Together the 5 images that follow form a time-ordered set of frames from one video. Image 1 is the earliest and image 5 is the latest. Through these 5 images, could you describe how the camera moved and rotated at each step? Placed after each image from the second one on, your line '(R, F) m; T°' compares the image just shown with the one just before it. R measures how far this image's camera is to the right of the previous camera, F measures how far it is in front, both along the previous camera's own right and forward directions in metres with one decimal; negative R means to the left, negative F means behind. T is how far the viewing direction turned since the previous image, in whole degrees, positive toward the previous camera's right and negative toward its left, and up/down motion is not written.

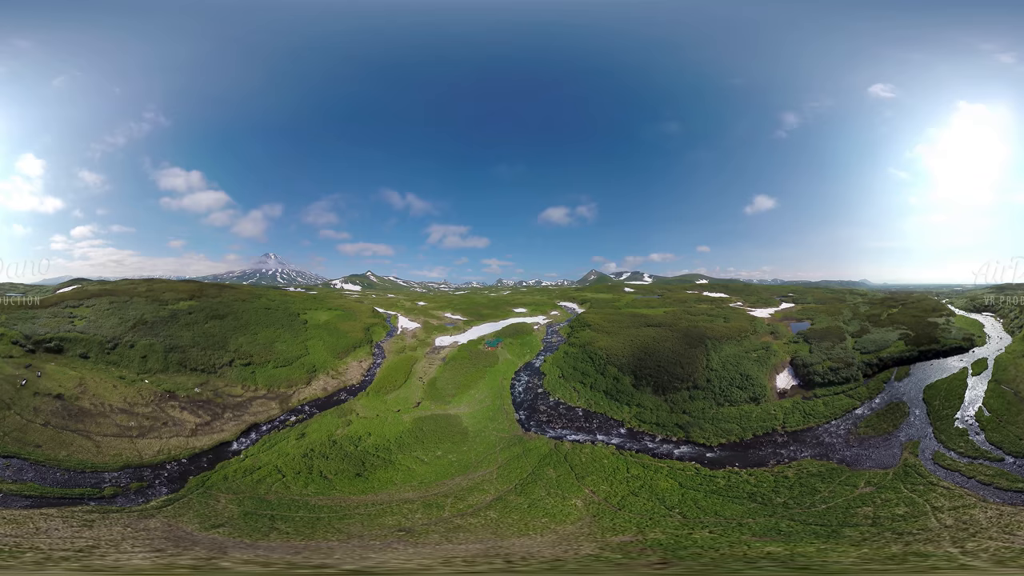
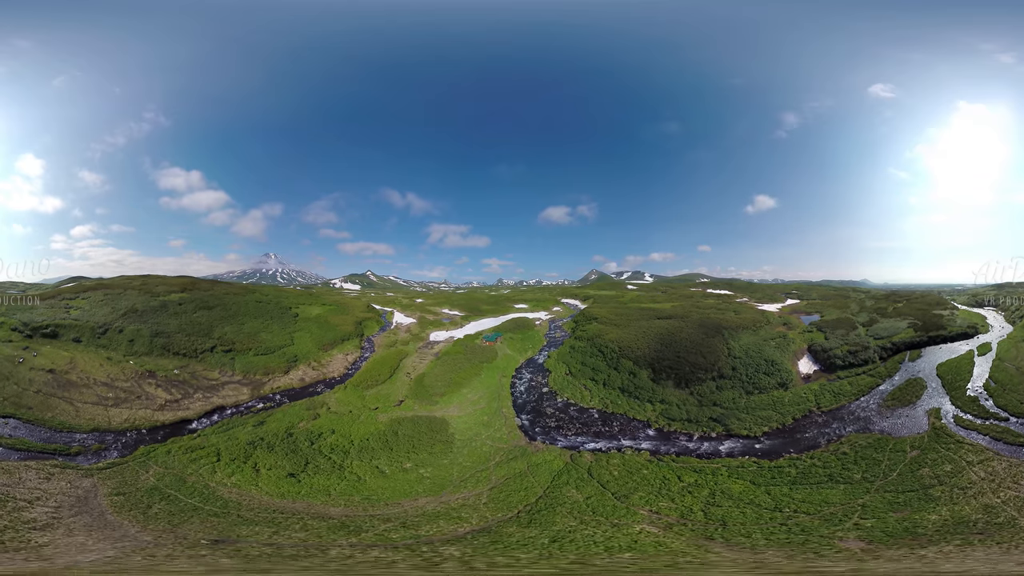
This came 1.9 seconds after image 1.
(0.0, +3.6) m; 0°
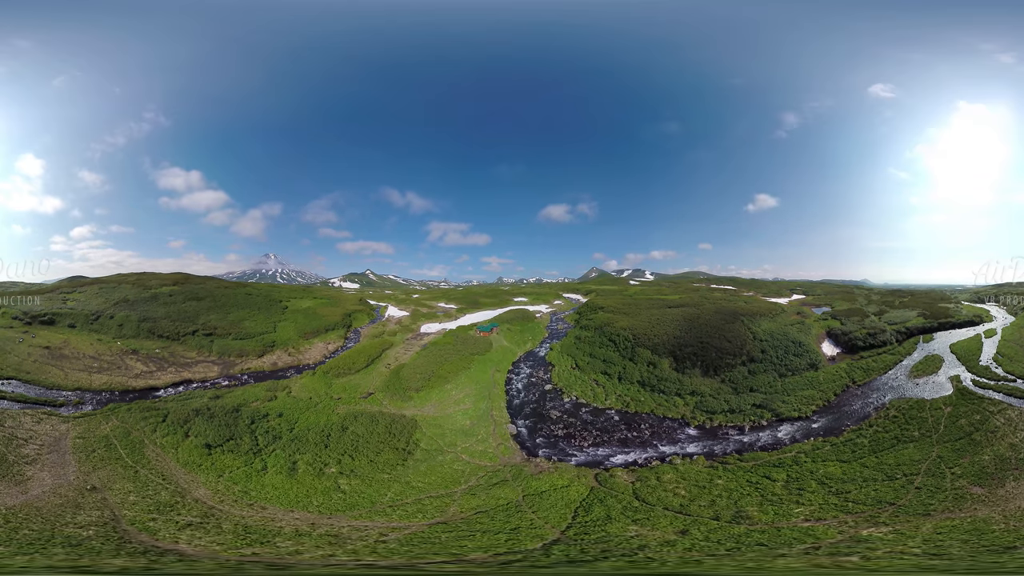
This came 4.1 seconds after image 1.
(+0.3, +4.5) m; 0°
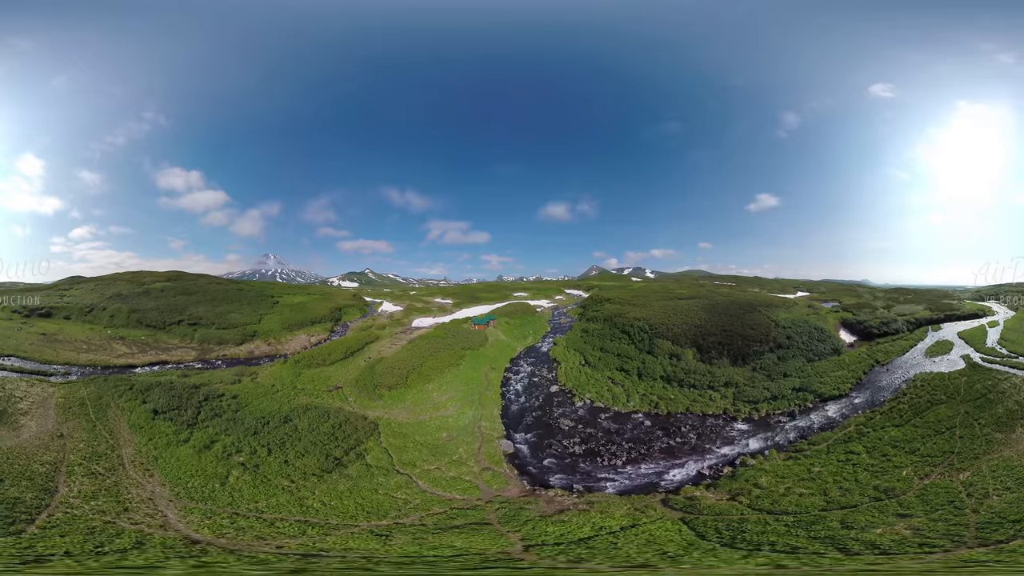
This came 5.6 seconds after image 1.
(+0.1, +3.5) m; 0°
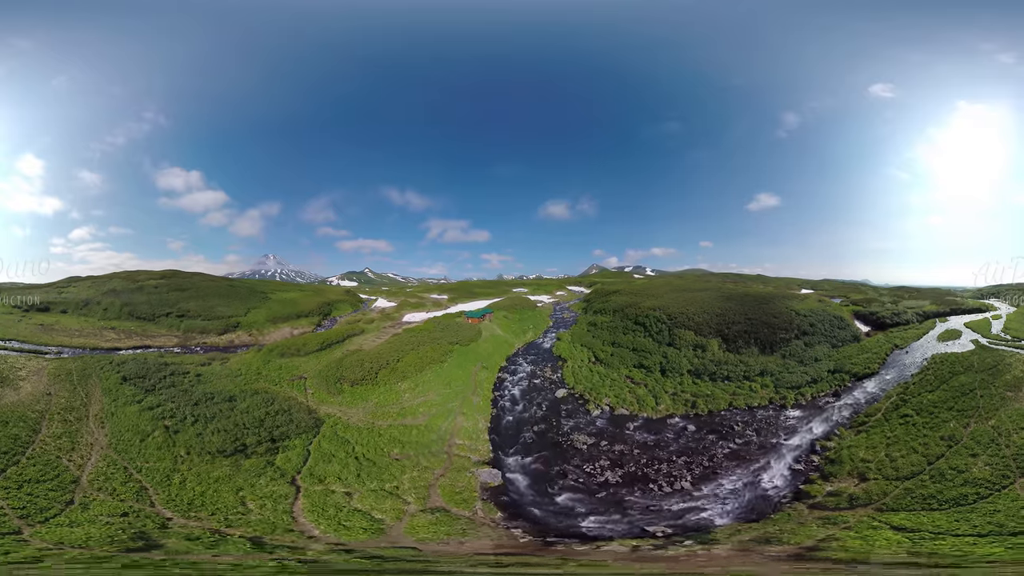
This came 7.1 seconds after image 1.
(+0.2, +3.1) m; 0°
